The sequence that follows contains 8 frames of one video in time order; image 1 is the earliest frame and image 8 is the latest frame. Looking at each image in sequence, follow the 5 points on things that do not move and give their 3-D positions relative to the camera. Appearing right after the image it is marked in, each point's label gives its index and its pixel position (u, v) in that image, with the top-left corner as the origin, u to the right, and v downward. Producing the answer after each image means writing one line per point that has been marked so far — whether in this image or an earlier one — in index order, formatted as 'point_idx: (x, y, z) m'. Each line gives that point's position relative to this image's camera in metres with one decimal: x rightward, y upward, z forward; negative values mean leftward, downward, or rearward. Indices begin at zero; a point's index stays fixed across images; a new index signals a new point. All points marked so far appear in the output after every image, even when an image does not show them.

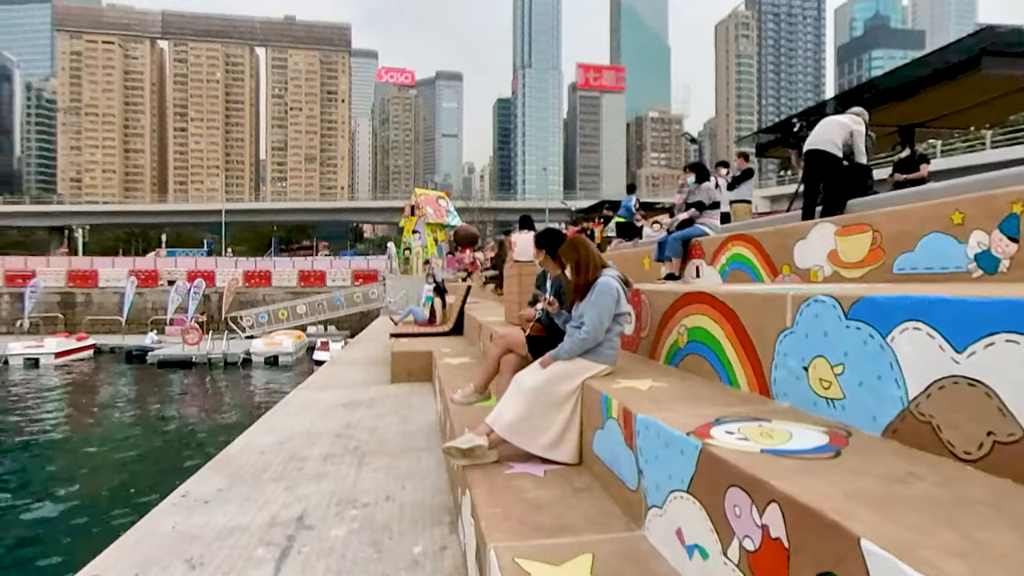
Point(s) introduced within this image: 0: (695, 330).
0: (+0.9, -0.2, +3.0) m
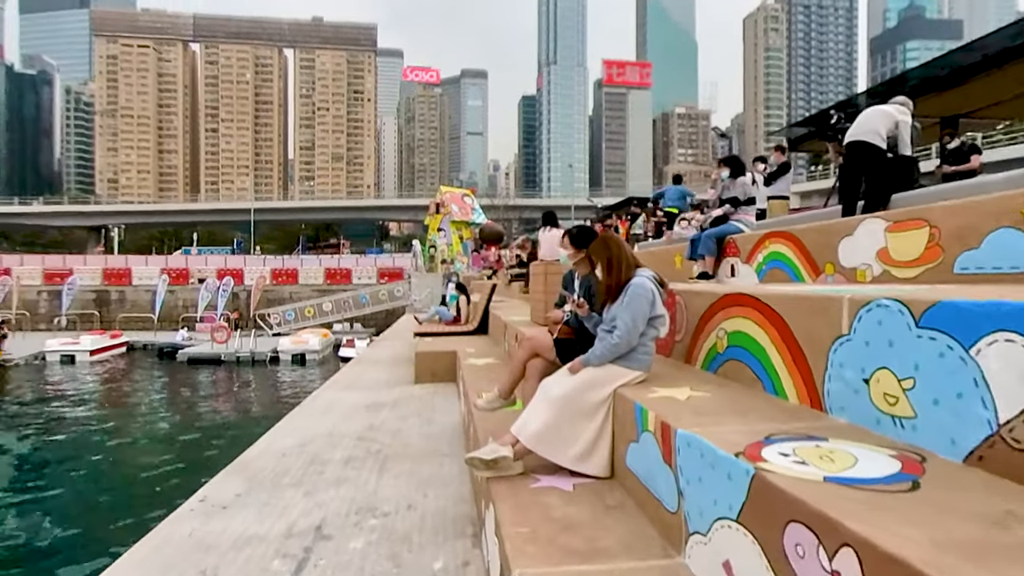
0: (+1.0, -0.2, +2.8) m
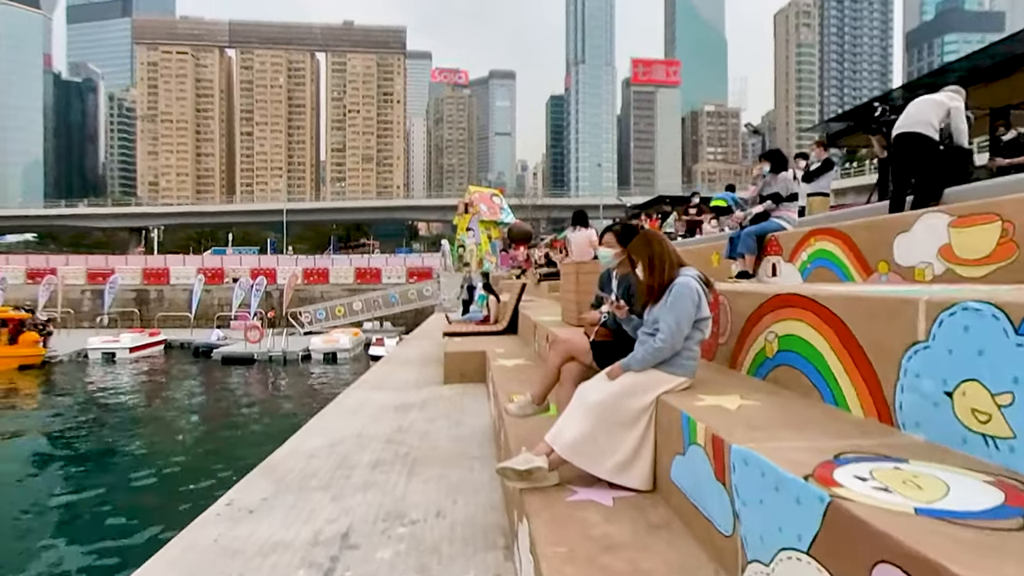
0: (+1.2, -0.2, +2.6) m
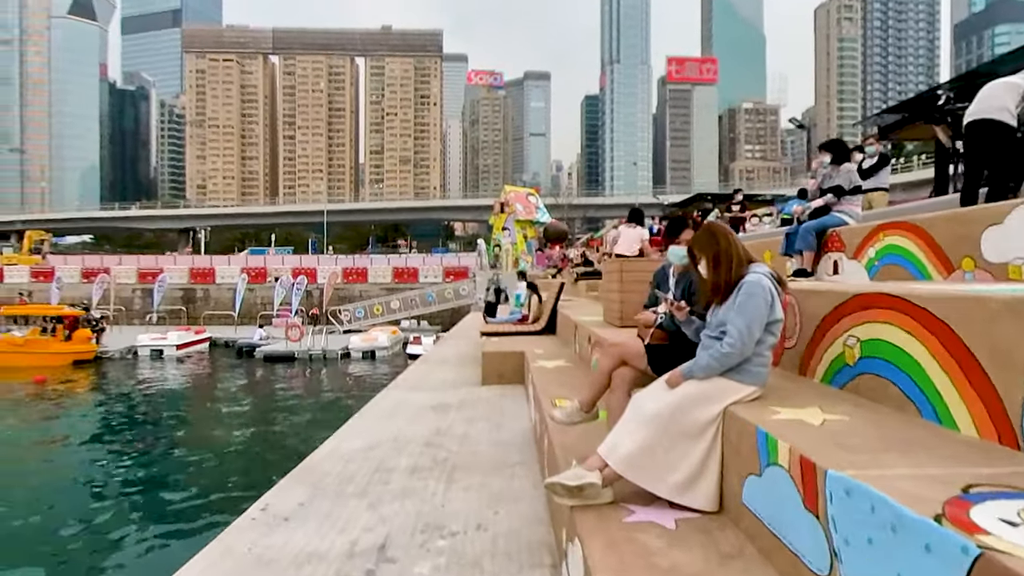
0: (+1.4, -0.2, +2.3) m
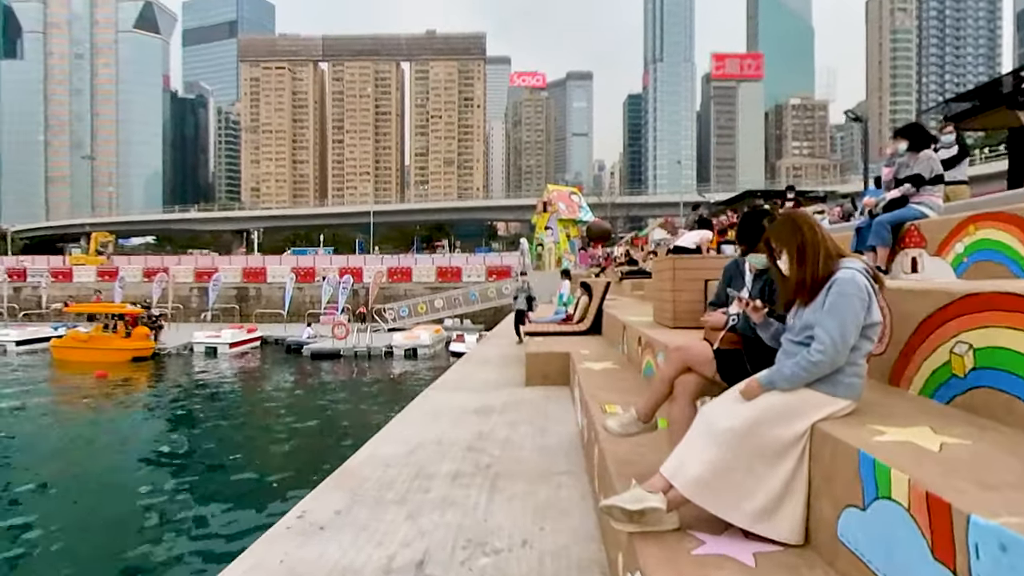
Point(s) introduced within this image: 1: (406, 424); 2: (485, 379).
0: (+1.5, -0.2, +2.0) m
1: (-1.0, -1.3, +6.1) m
2: (-0.4, -1.4, +9.4) m
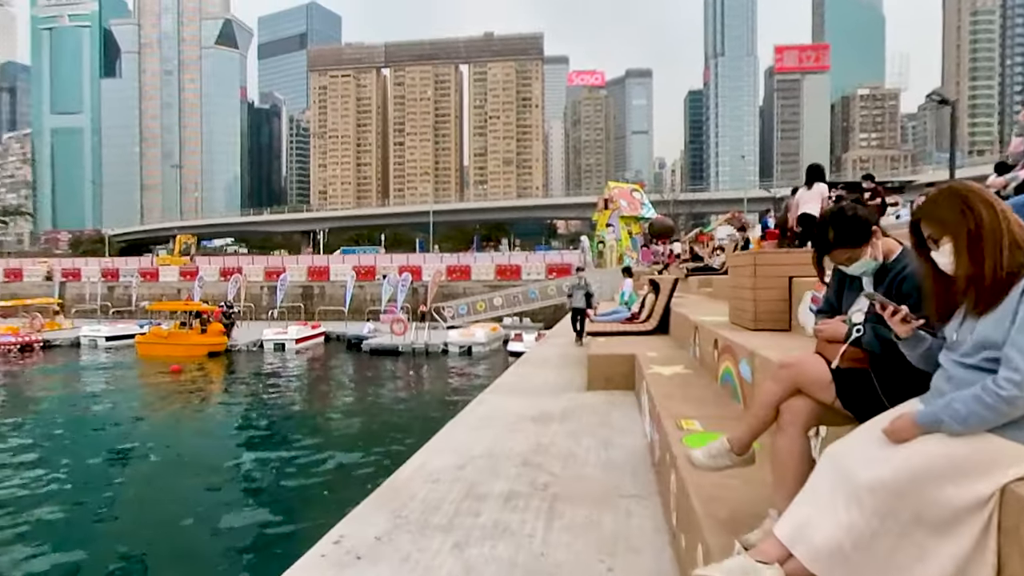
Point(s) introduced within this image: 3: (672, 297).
0: (+1.7, -0.2, +1.3) m
1: (-0.5, -1.3, +5.7) m
2: (+0.5, -1.4, +8.9) m
3: (+2.6, -0.2, +10.1) m
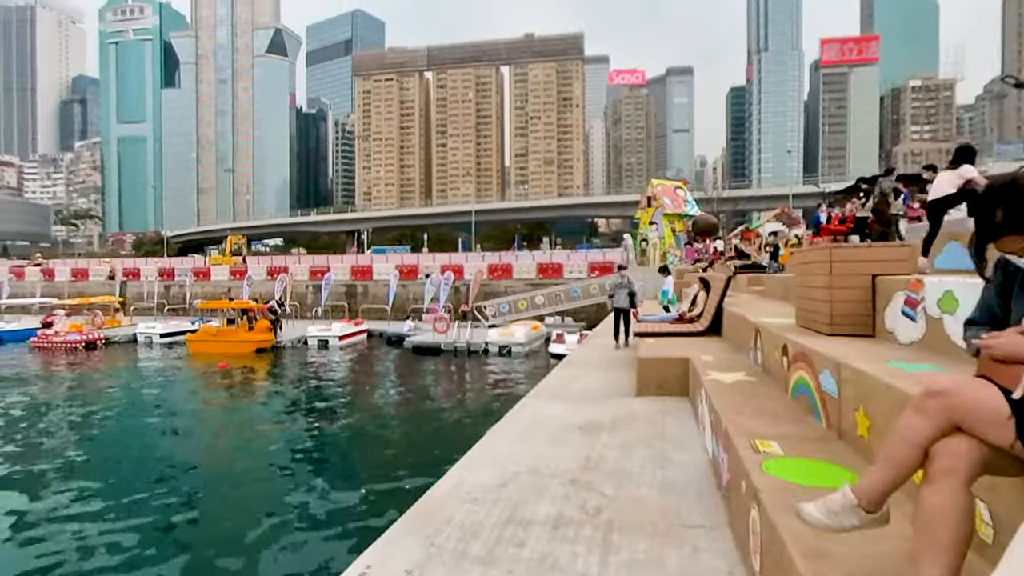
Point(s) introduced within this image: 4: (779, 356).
0: (+1.8, -0.2, +0.8) m
1: (-0.1, -1.3, +5.3) m
2: (+1.1, -1.4, +8.5) m
3: (+3.3, -0.1, +9.5) m
4: (+2.2, -0.6, +5.0) m
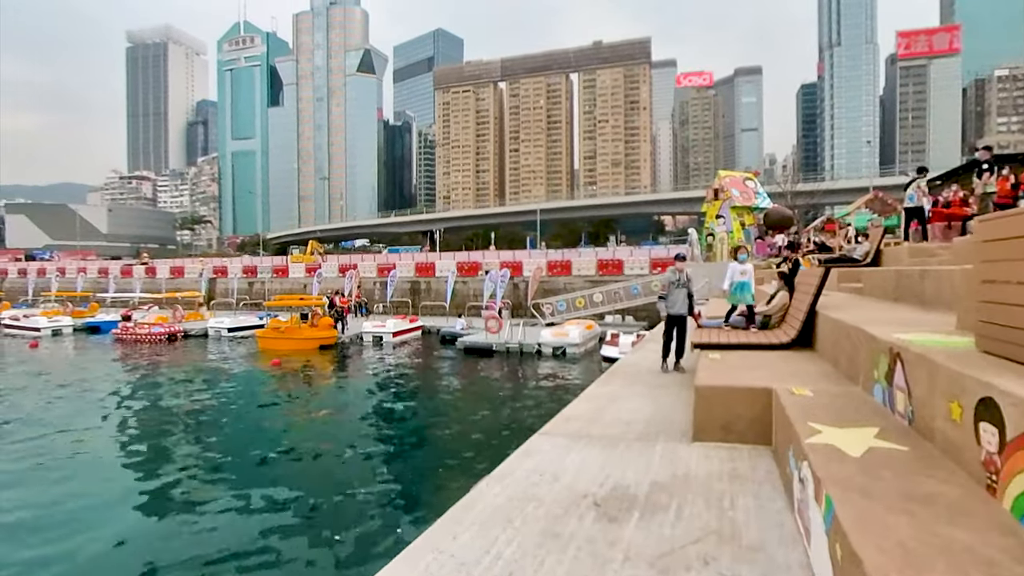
0: (+1.1, -0.2, -1.6) m
1: (-0.3, -1.3, +3.1) m
2: (+1.2, -1.3, +6.1) m
3: (+3.5, -0.1, +6.9) m
4: (+1.9, -0.5, +2.6) m
